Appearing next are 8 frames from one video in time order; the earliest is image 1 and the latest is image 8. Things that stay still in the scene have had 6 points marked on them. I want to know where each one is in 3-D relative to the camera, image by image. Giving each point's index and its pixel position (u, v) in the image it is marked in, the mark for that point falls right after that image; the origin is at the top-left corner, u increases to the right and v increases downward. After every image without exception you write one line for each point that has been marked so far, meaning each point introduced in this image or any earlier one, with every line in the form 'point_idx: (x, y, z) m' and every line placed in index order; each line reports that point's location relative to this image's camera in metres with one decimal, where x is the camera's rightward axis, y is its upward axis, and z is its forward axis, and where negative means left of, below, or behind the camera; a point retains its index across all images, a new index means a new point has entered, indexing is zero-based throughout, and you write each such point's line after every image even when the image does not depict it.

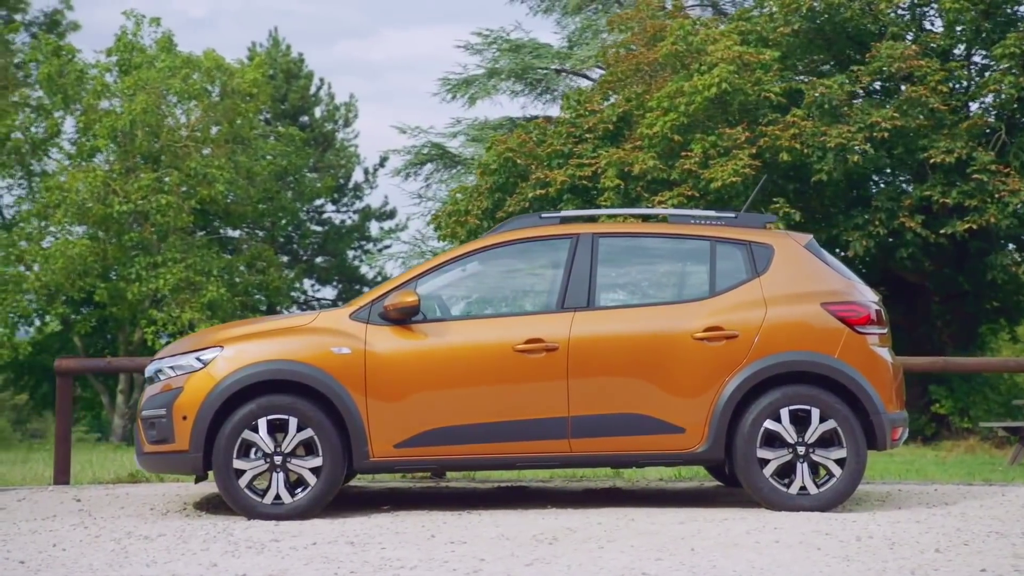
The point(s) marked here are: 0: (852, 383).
0: (+1.8, -0.5, +7.4) m
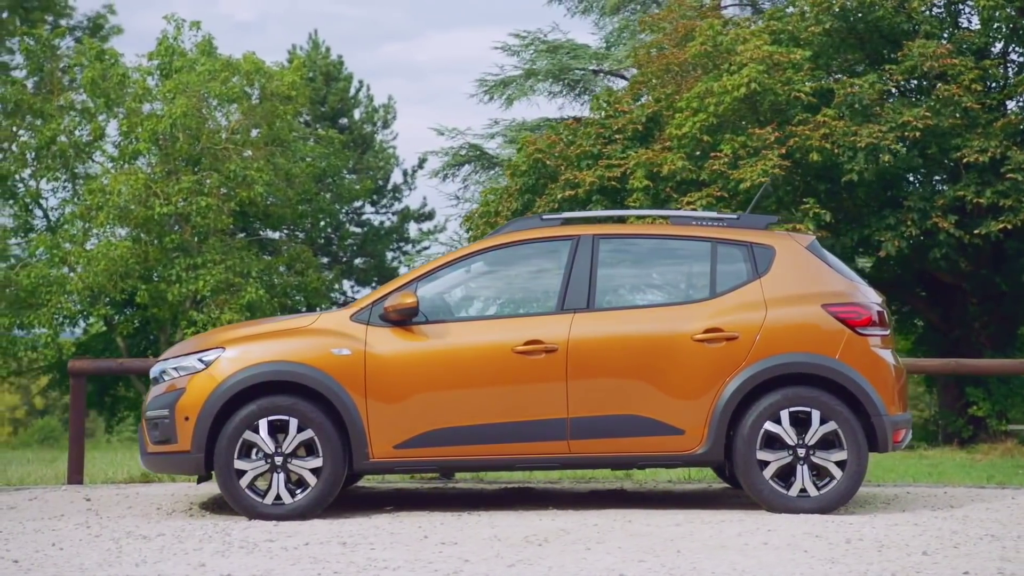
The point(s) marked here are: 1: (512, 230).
0: (+1.8, -0.5, +7.4) m
1: (+0.1, +0.3, +7.9) m
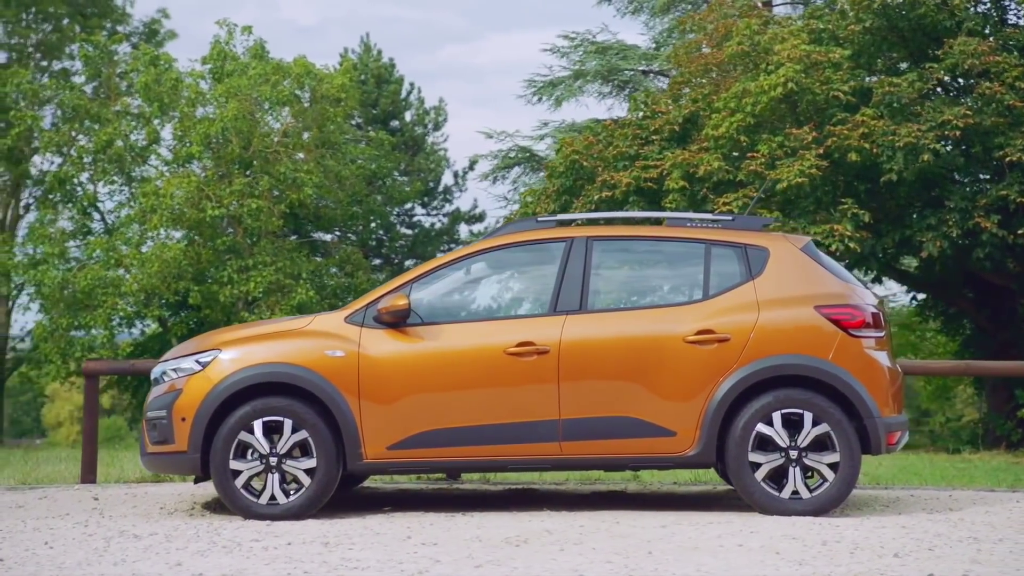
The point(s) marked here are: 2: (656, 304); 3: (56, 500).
0: (+1.8, -0.5, +7.4) m
1: (0.0, +0.3, +7.9) m
2: (+0.9, -0.1, +7.6) m
3: (-2.9, -1.4, +8.8) m
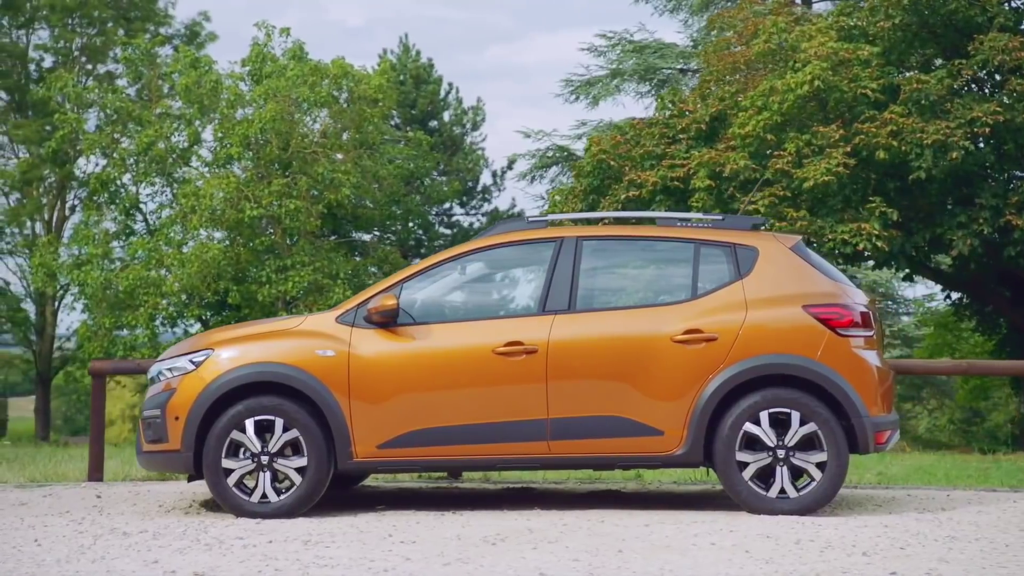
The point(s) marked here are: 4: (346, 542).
0: (+1.7, -0.5, +7.3) m
1: (0.0, +0.3, +8.0) m
2: (+0.8, -0.1, +7.6) m
3: (-3.0, -1.4, +8.9) m
4: (-0.8, -1.2, +6.3) m
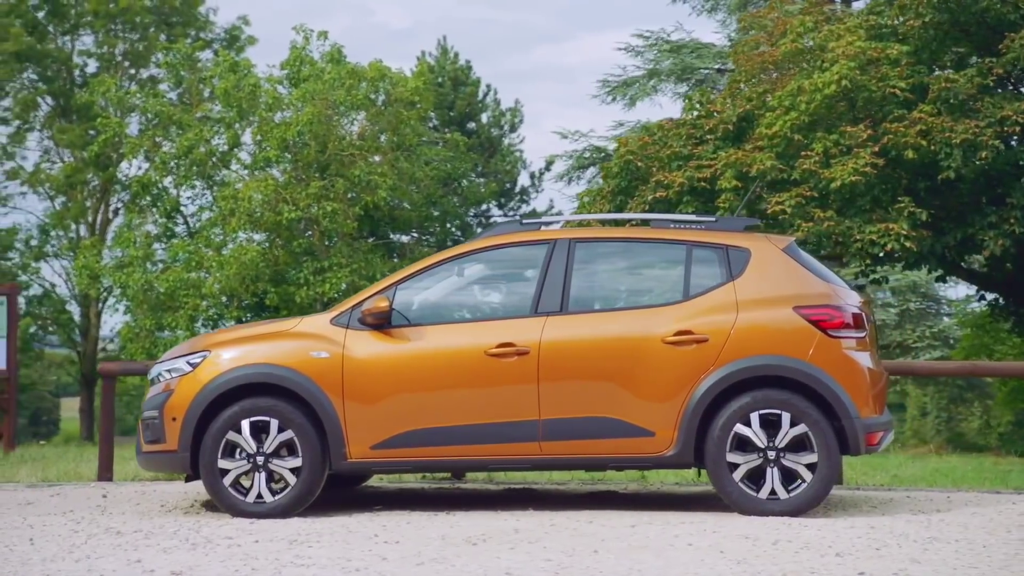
0: (+1.7, -0.5, +7.3) m
1: (0.0, +0.3, +8.0) m
2: (+0.8, -0.1, +7.6) m
3: (-3.0, -1.4, +9.1) m
4: (-0.8, -1.2, +6.3) m
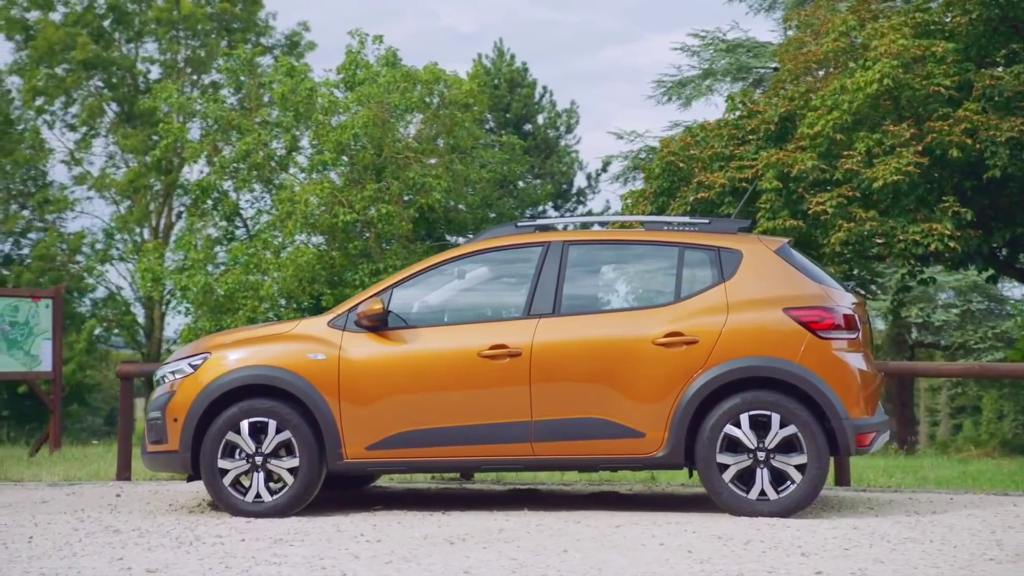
0: (+1.6, -0.5, +7.3) m
1: (-0.1, +0.3, +8.1) m
2: (+0.7, -0.1, +7.6) m
3: (-2.9, -1.4, +9.3) m
4: (-0.9, -1.2, +6.5) m
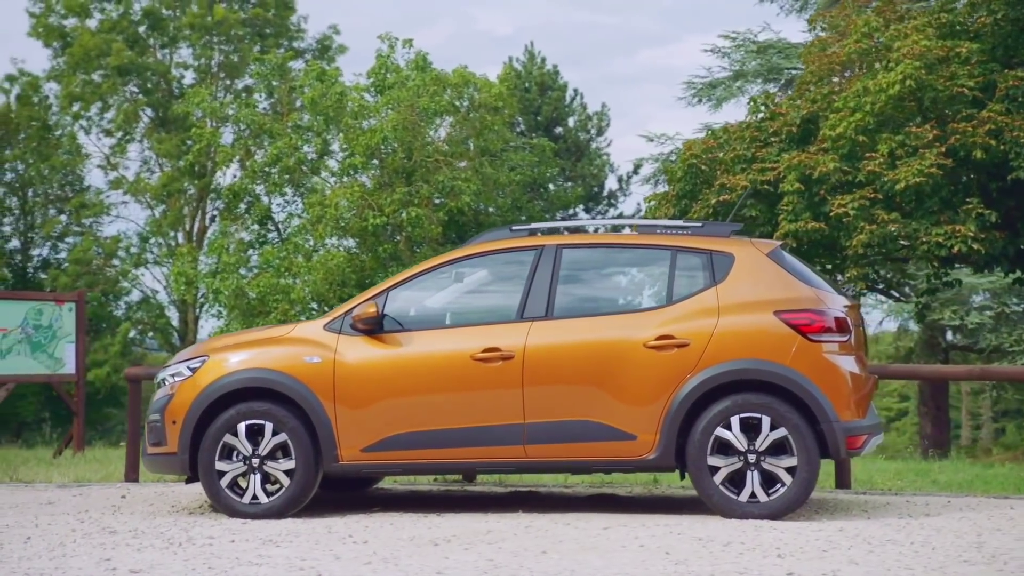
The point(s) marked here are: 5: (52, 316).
0: (+1.6, -0.6, +7.4) m
1: (-0.1, +0.3, +8.2) m
2: (+0.7, -0.1, +7.7) m
3: (-2.9, -1.4, +9.4) m
4: (-1.0, -1.2, +6.5) m
5: (-5.9, -0.4, +17.5) m
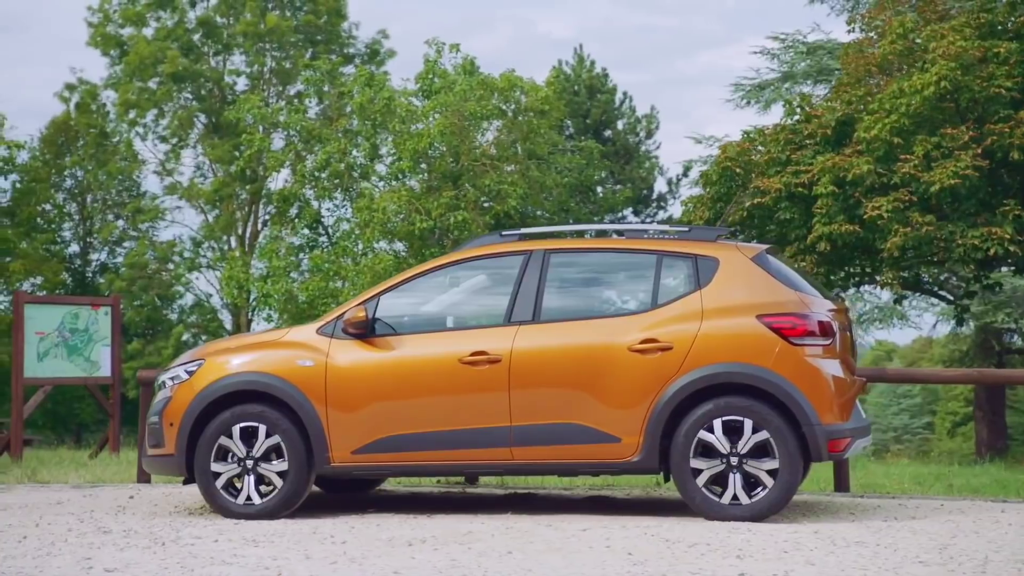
0: (+1.5, -0.6, +7.4) m
1: (-0.2, +0.3, +8.3) m
2: (+0.6, -0.1, +7.7) m
3: (-2.9, -1.5, +9.6) m
4: (-1.1, -1.2, +6.7) m
5: (-5.6, -0.4, +17.9) m
